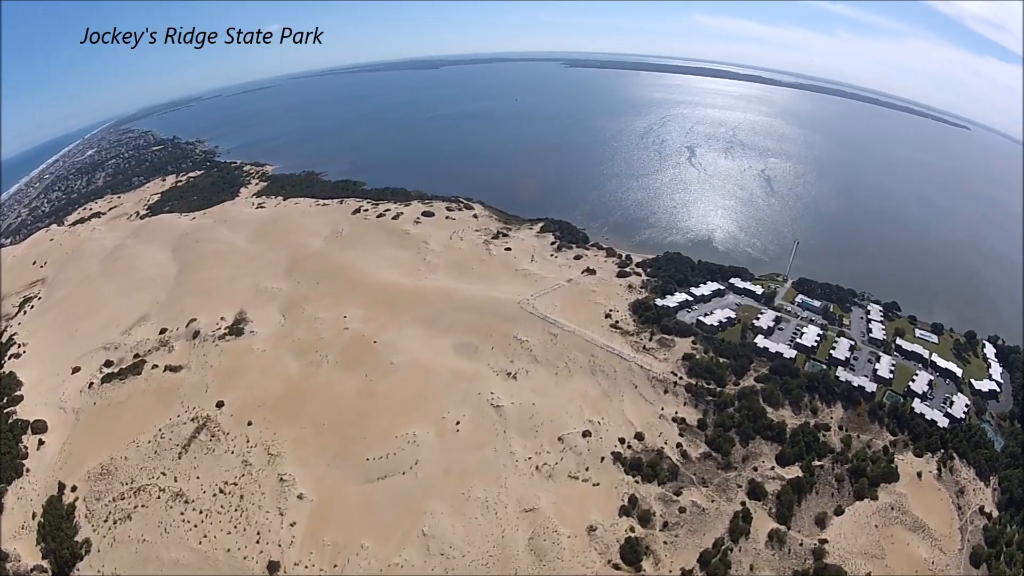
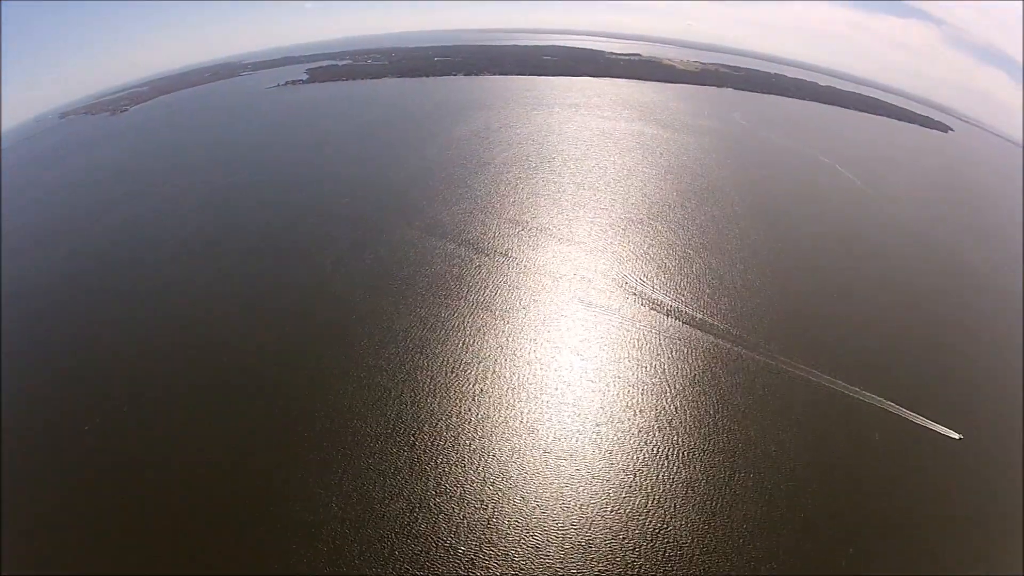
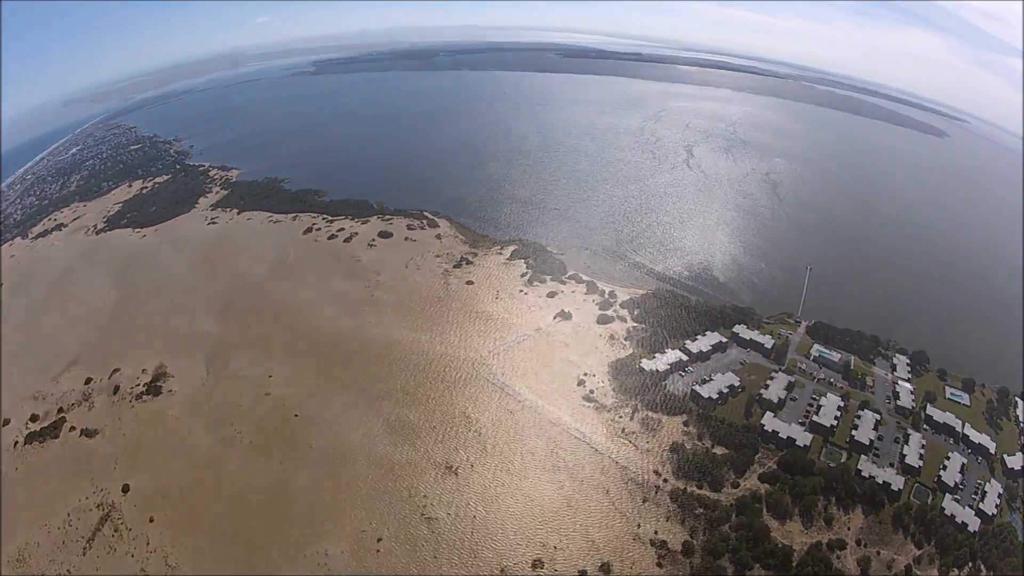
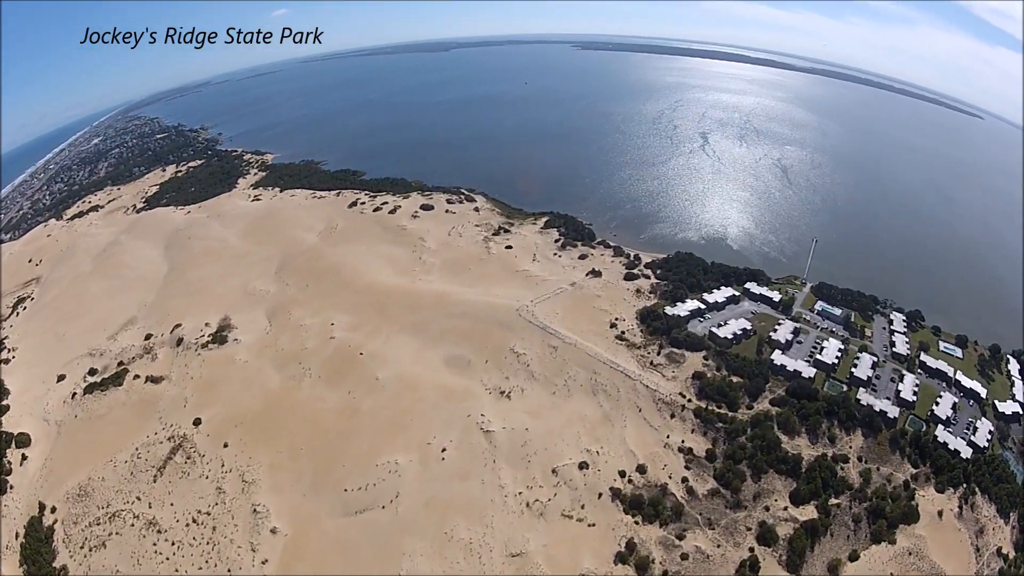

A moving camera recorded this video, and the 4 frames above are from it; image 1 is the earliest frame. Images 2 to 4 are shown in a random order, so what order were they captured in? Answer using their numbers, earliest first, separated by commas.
4, 3, 2
